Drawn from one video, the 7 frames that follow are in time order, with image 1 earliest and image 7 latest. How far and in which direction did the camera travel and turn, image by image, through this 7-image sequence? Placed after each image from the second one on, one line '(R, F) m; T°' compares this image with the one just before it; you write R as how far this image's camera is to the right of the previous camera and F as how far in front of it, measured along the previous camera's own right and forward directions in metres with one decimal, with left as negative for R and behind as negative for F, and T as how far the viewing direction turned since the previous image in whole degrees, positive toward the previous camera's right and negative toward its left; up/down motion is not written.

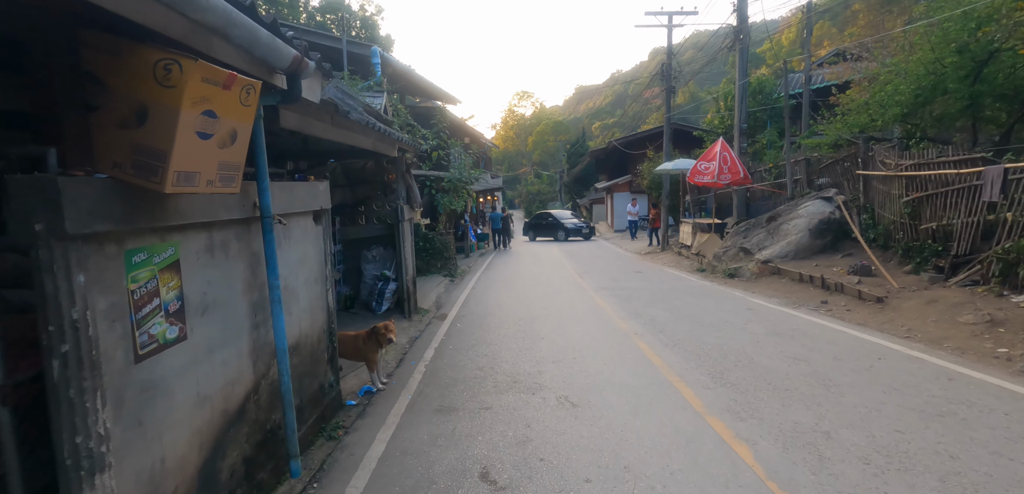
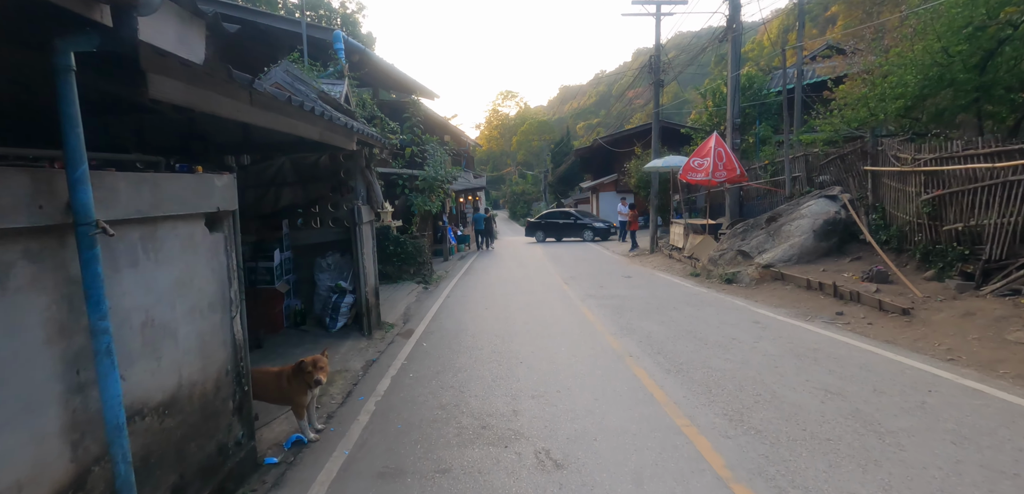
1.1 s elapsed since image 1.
(+0.2, +1.0) m; +2°
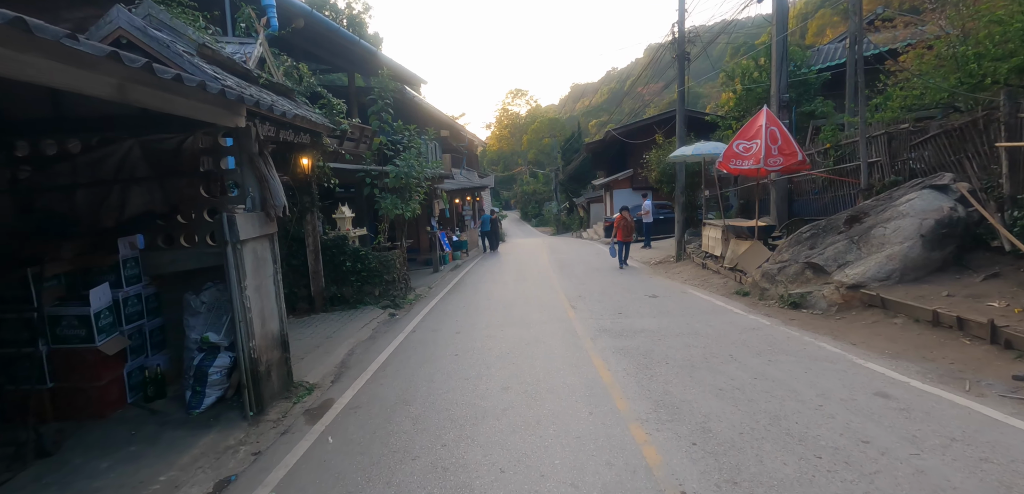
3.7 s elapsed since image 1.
(+0.4, +2.7) m; -2°
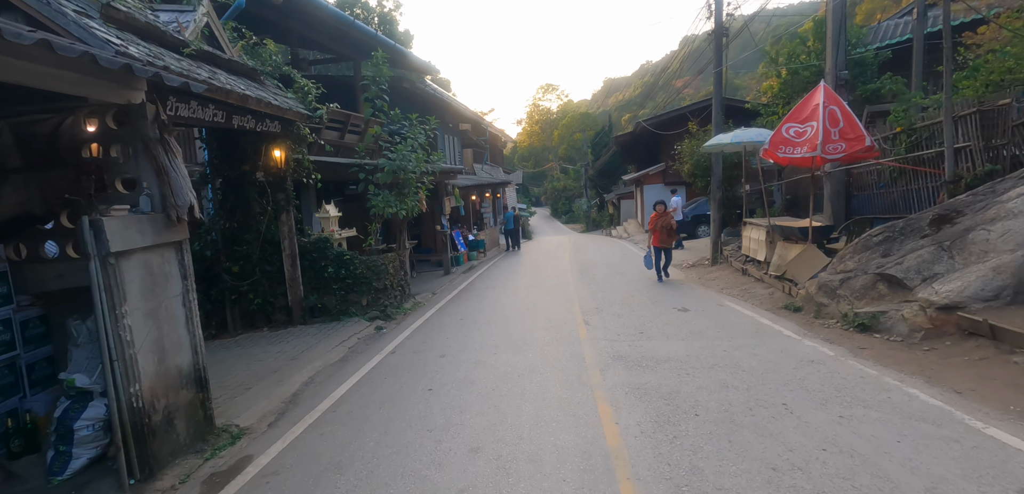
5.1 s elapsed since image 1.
(+0.5, +1.3) m; -4°
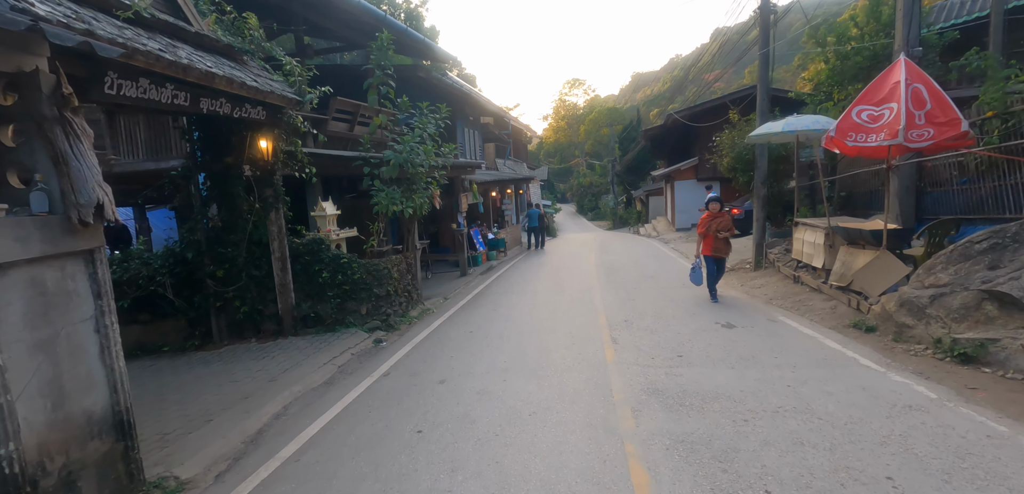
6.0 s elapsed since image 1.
(+0.1, +1.0) m; -3°
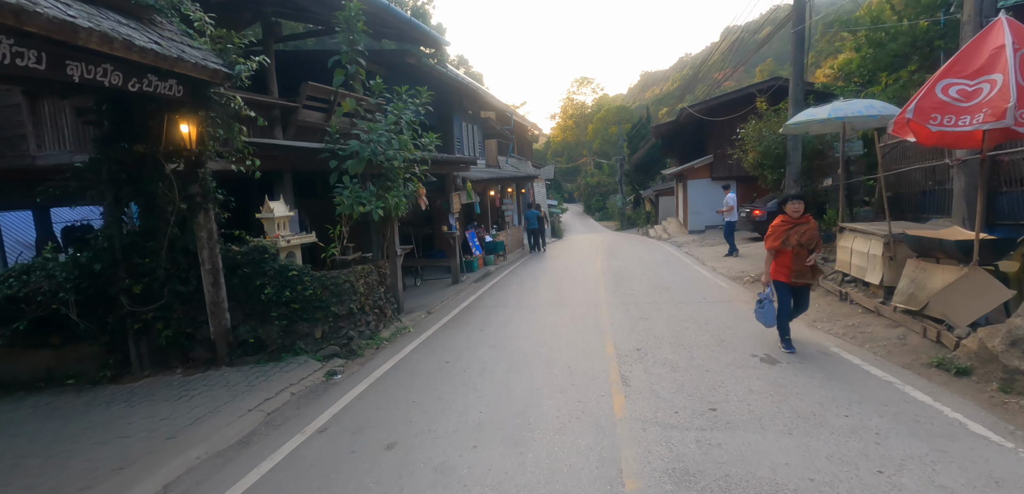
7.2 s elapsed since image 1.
(+0.3, +1.4) m; -1°
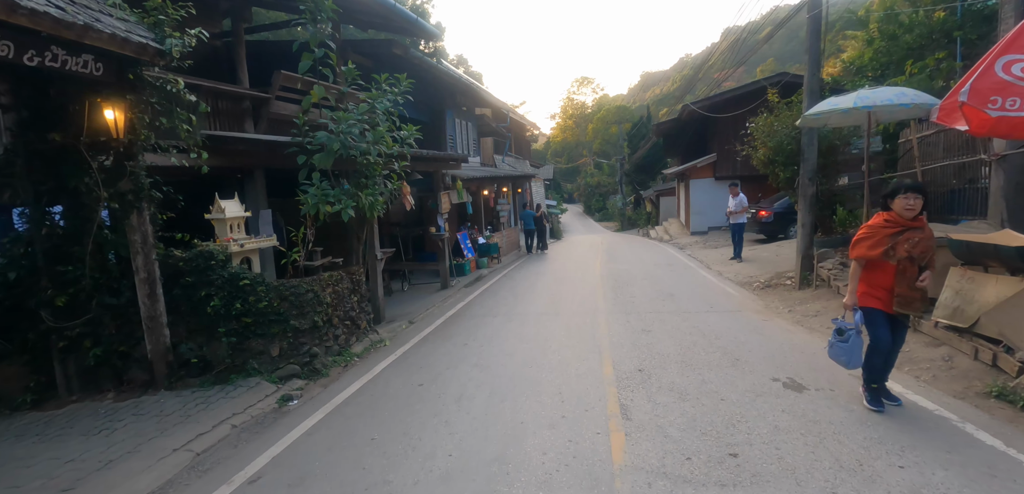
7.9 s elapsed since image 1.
(+0.2, +0.8) m; 0°
